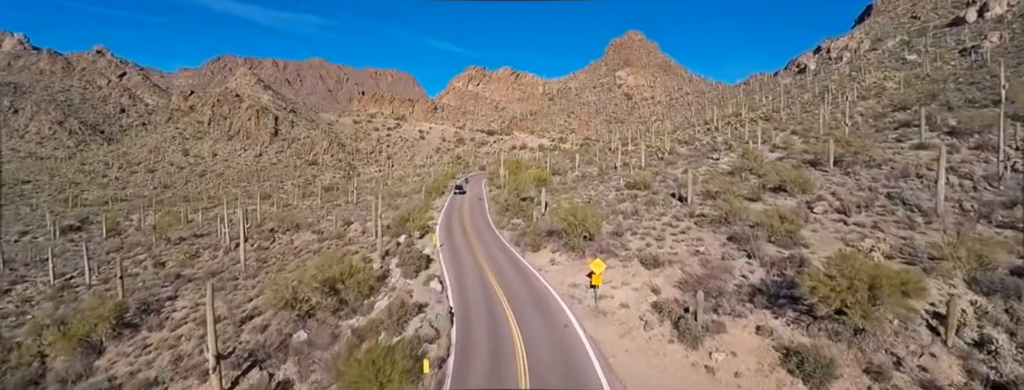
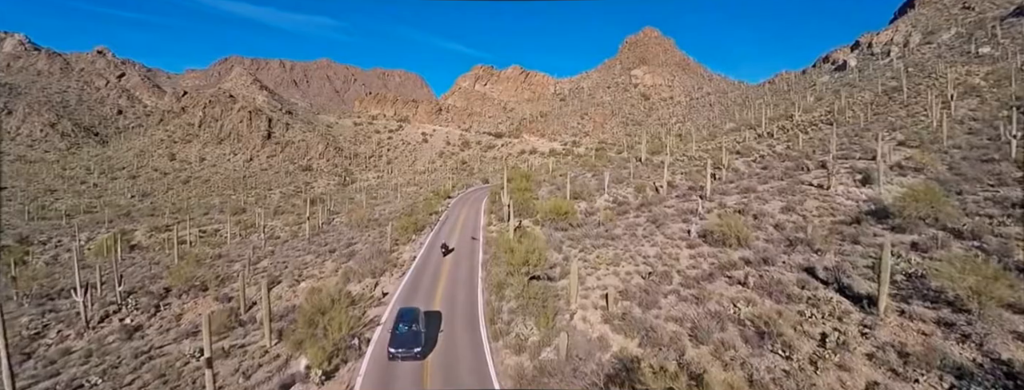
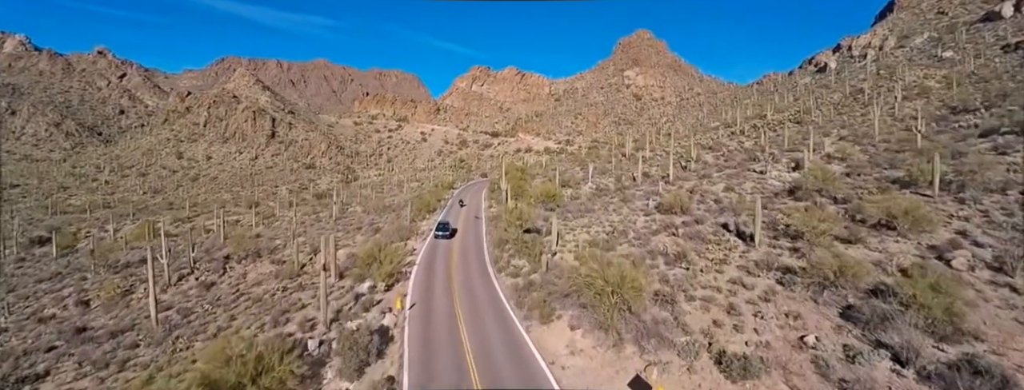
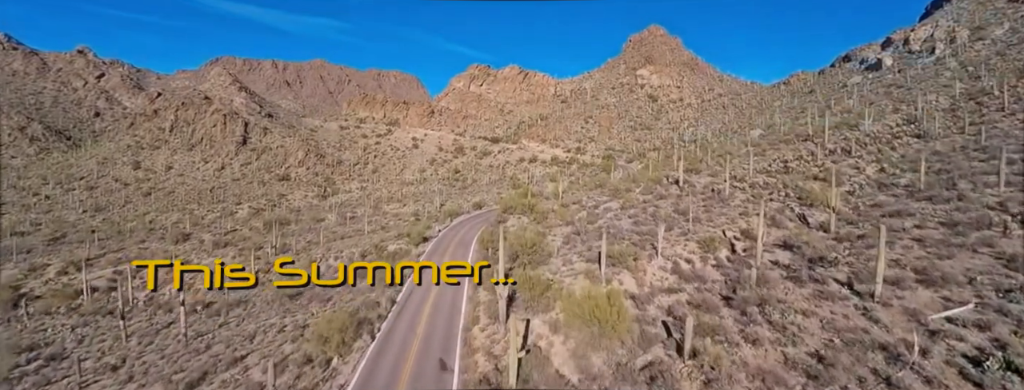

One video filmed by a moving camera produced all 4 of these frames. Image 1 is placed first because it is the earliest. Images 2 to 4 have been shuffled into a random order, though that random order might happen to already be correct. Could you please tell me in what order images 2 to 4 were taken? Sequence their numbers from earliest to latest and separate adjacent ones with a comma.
3, 2, 4
